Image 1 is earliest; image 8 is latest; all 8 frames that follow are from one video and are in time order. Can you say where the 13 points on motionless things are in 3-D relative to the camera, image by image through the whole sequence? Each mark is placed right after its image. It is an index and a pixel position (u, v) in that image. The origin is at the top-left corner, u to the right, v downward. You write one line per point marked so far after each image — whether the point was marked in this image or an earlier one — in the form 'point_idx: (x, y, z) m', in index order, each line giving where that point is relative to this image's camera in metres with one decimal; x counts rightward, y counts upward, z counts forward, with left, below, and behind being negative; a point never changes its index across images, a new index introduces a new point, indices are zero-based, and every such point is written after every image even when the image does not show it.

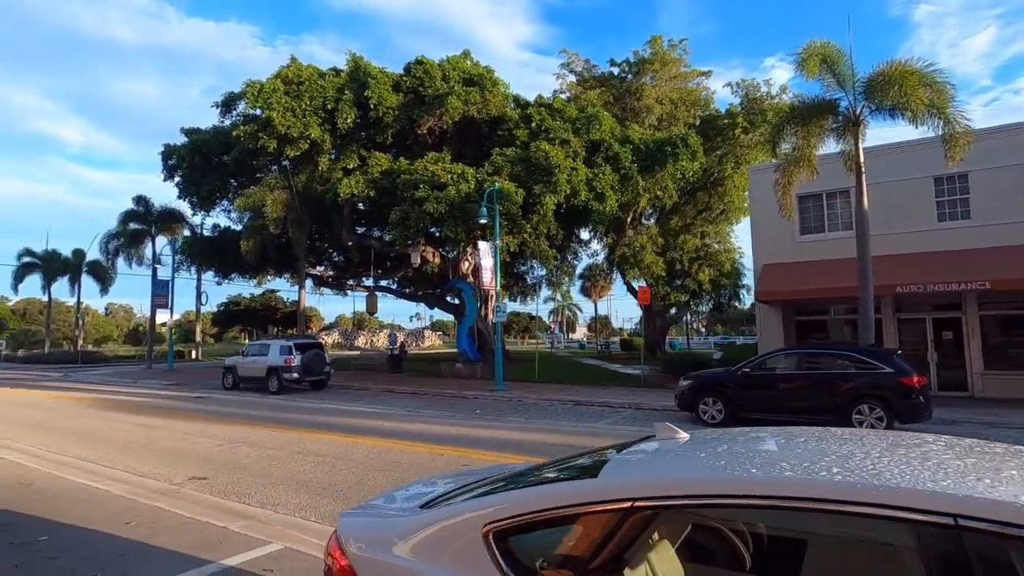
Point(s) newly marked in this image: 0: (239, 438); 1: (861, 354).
0: (-5.1, -2.7, +13.6) m
1: (+7.0, -1.4, +14.7) m
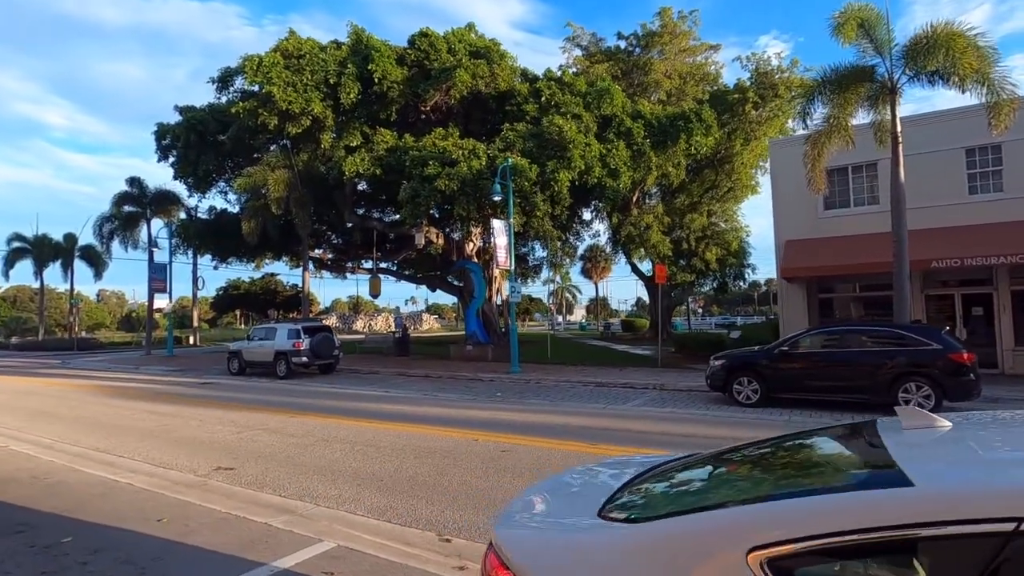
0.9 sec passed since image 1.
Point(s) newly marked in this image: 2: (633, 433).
0: (-4.6, -2.4, +12.9) m
1: (+7.6, -0.9, +14.2) m
2: (+2.0, -2.4, +11.9) m
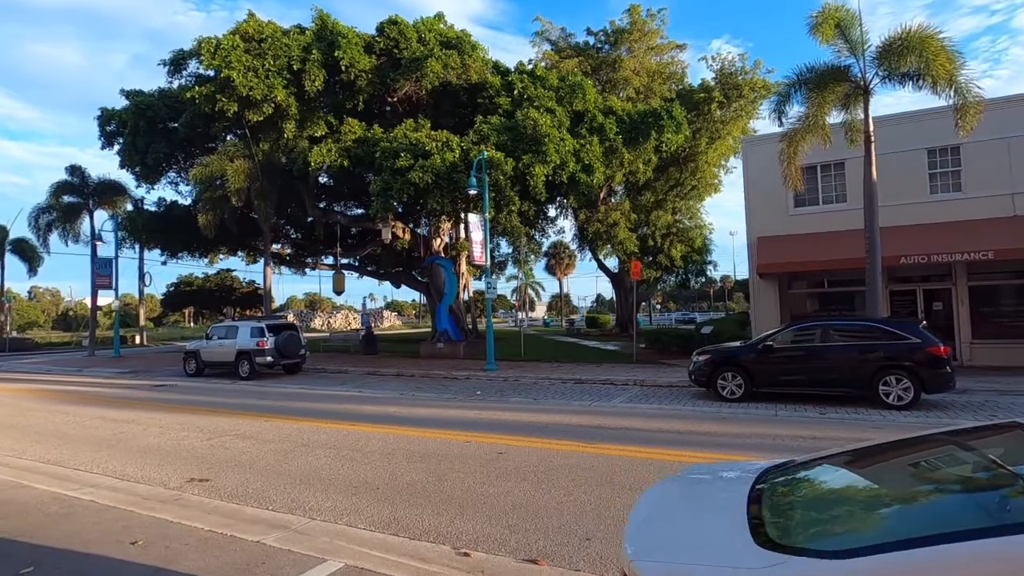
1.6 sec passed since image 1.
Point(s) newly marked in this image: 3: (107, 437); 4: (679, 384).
0: (-4.8, -2.3, +12.1) m
1: (+7.3, -0.8, +14.2) m
2: (+1.9, -2.3, +11.6) m
3: (-6.8, -2.3, +12.1) m
4: (+3.9, -2.3, +17.0) m
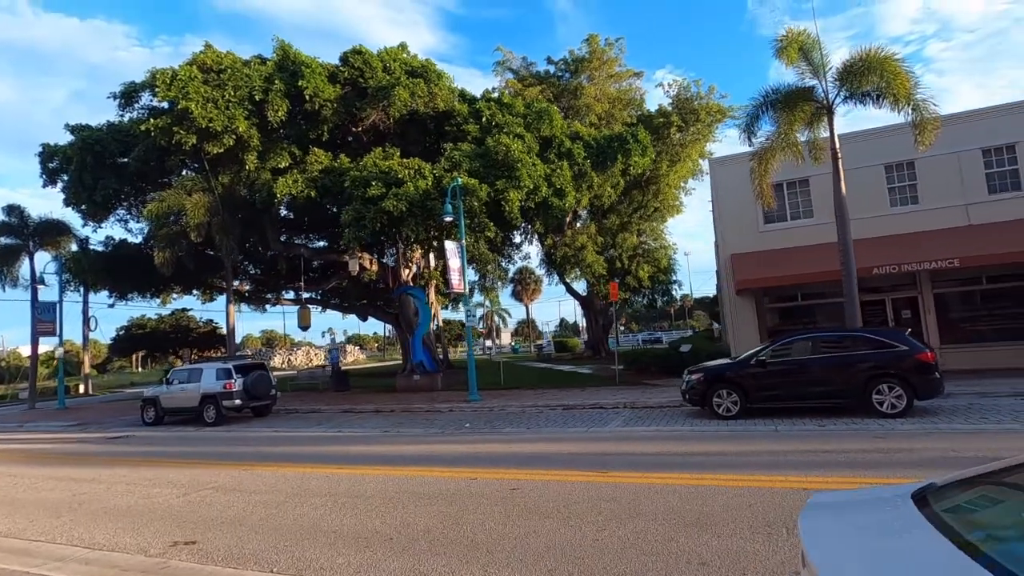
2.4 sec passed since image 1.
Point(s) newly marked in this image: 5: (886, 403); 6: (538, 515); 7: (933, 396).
0: (-4.7, -2.9, +11.2) m
1: (+7.0, -0.9, +14.1) m
2: (+1.9, -2.6, +11.1) m
3: (-6.8, -3.1, +11.1) m
4: (+3.6, -2.7, +16.6) m
5: (+7.0, -2.2, +13.5) m
6: (+0.3, -2.5, +7.8) m
7: (+7.9, -2.1, +13.8) m
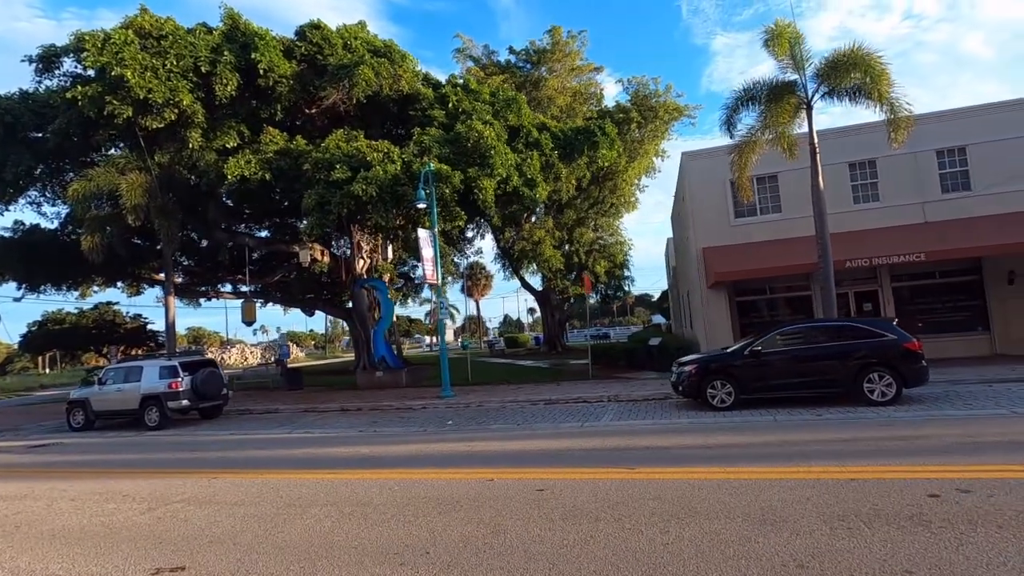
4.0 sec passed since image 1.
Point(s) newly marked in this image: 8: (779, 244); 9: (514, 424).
0: (-4.6, -2.7, +9.8) m
1: (+6.8, -0.6, +13.8) m
2: (+2.0, -2.4, +10.4) m
3: (-6.7, -2.8, +9.5) m
4: (+3.2, -2.4, +16.0) m
5: (+6.9, -1.9, +13.2) m
6: (+0.7, -2.2, +6.9) m
7: (+7.7, -1.8, +13.6) m
8: (+7.5, +1.3, +20.0) m
9: (0.0, -2.6, +13.9) m
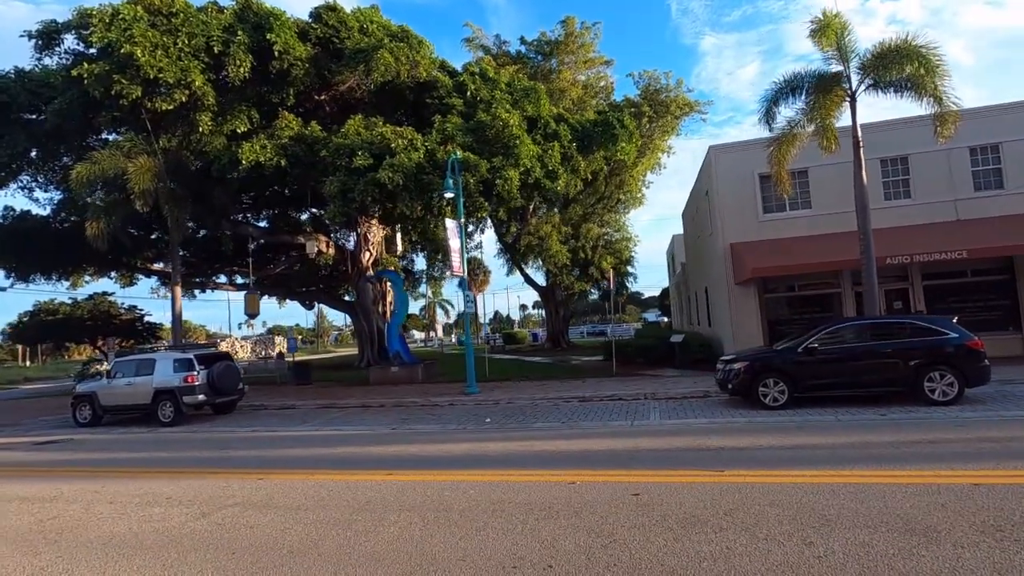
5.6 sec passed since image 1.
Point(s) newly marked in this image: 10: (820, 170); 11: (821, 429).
0: (-3.7, -2.5, +9.0) m
1: (+7.6, -0.6, +13.4) m
2: (+2.9, -2.2, +9.8) m
3: (-5.7, -2.6, +8.7) m
4: (+3.9, -2.3, +15.5) m
5: (+7.7, -1.8, +12.8) m
6: (+1.7, -2.1, +6.3) m
7: (+8.5, -1.7, +13.2) m
8: (+8.1, +1.3, +19.6) m
9: (+0.8, -2.5, +13.3) m
10: (+8.6, +3.3, +20.0) m
11: (+4.8, -2.2, +11.1) m
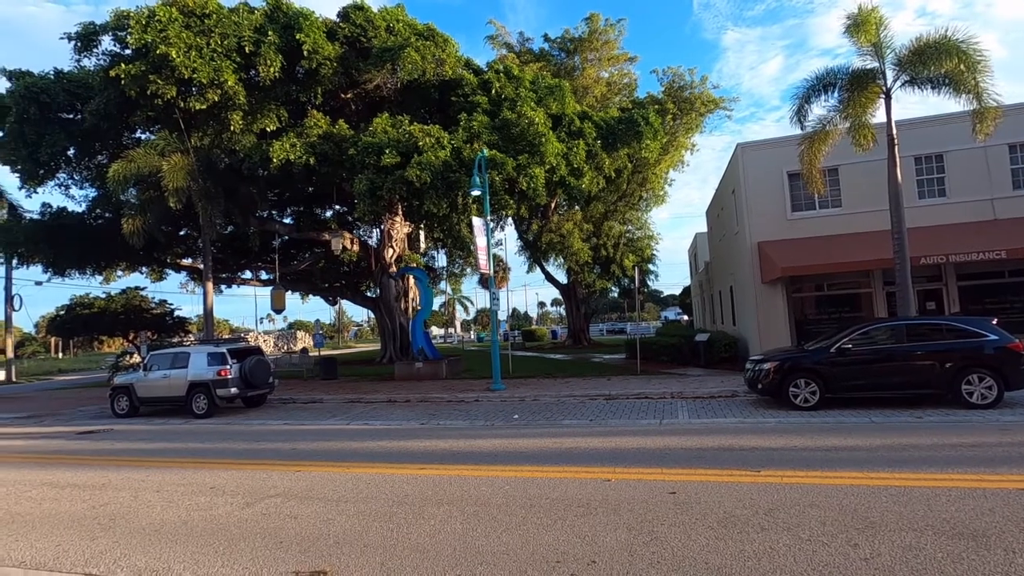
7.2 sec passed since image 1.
0: (-3.3, -2.4, +9.2) m
1: (+8.2, -0.6, +13.3) m
2: (+3.3, -2.2, +9.8) m
3: (-5.3, -2.5, +8.9) m
4: (+4.5, -2.3, +15.5) m
5: (+8.2, -1.9, +12.7) m
6: (+2.1, -2.1, +6.3) m
7: (+9.0, -1.8, +13.0) m
8: (+8.8, +1.3, +19.4) m
9: (+1.3, -2.4, +13.3) m
10: (+9.3, +3.3, +19.9) m
11: (+5.2, -2.2, +11.1) m
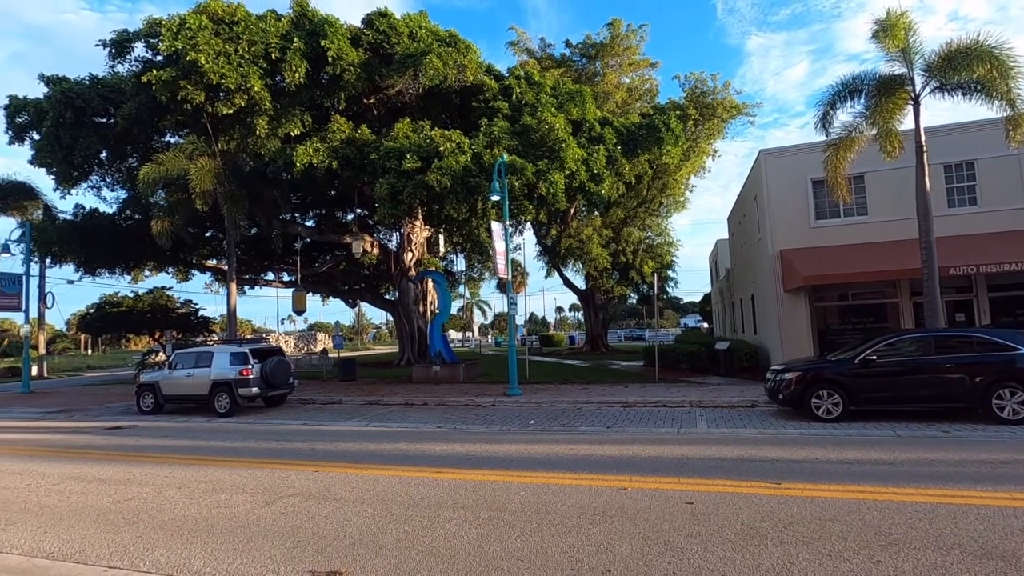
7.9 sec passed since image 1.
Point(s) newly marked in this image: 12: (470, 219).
0: (-3.1, -2.4, +9.3) m
1: (+8.5, -0.8, +13.1) m
2: (+3.6, -2.4, +9.7) m
3: (-5.1, -2.5, +9.1) m
4: (+4.8, -2.5, +15.4) m
5: (+8.5, -2.1, +12.5) m
6: (+2.2, -2.2, +6.3) m
7: (+9.4, -2.0, +12.8) m
8: (+9.3, +1.0, +19.2) m
9: (+1.7, -2.6, +13.3) m
10: (+9.9, +3.0, +19.7) m
11: (+5.5, -2.4, +11.0) m
12: (-1.2, +1.9, +19.8) m
